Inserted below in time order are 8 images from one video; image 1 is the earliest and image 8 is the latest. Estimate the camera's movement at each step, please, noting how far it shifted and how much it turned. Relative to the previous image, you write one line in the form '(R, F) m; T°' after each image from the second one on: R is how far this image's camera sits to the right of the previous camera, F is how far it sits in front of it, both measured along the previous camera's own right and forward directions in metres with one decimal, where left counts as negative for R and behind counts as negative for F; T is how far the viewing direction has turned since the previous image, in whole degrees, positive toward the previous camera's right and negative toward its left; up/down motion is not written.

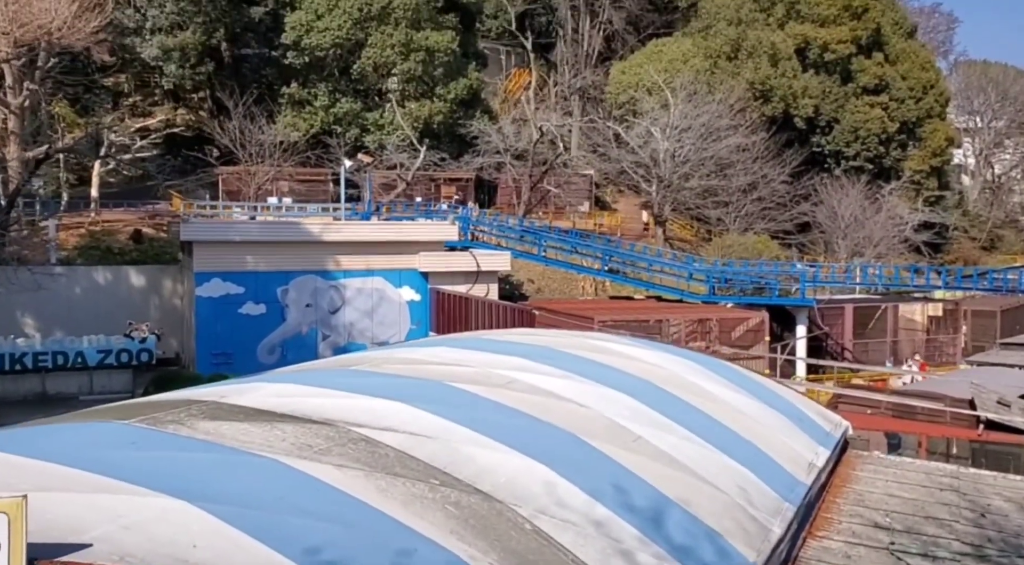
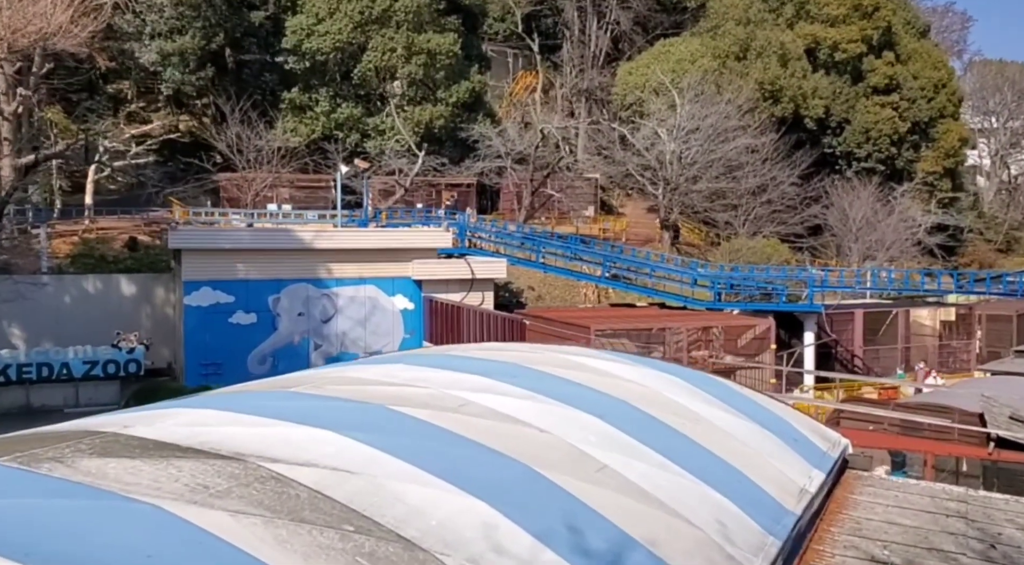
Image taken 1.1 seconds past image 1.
(+0.4, +0.7) m; -1°
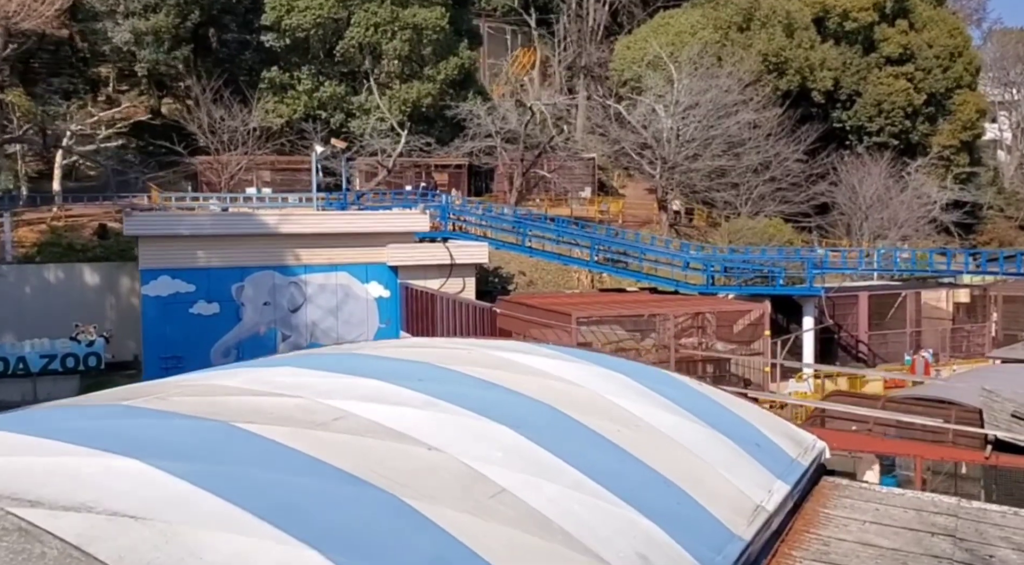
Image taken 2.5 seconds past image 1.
(+0.8, +1.2) m; -1°
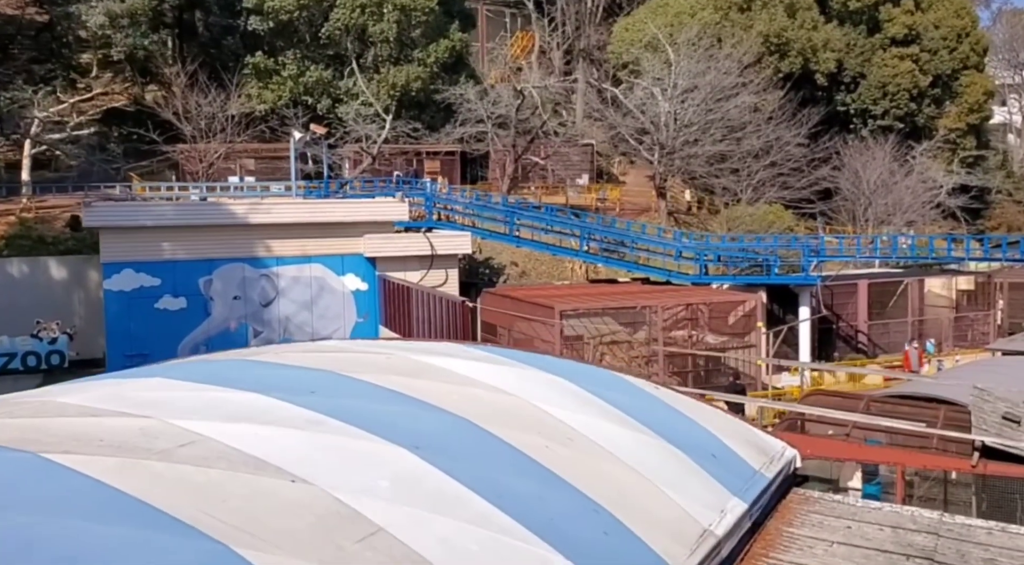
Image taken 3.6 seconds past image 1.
(+0.6, +0.8) m; -1°
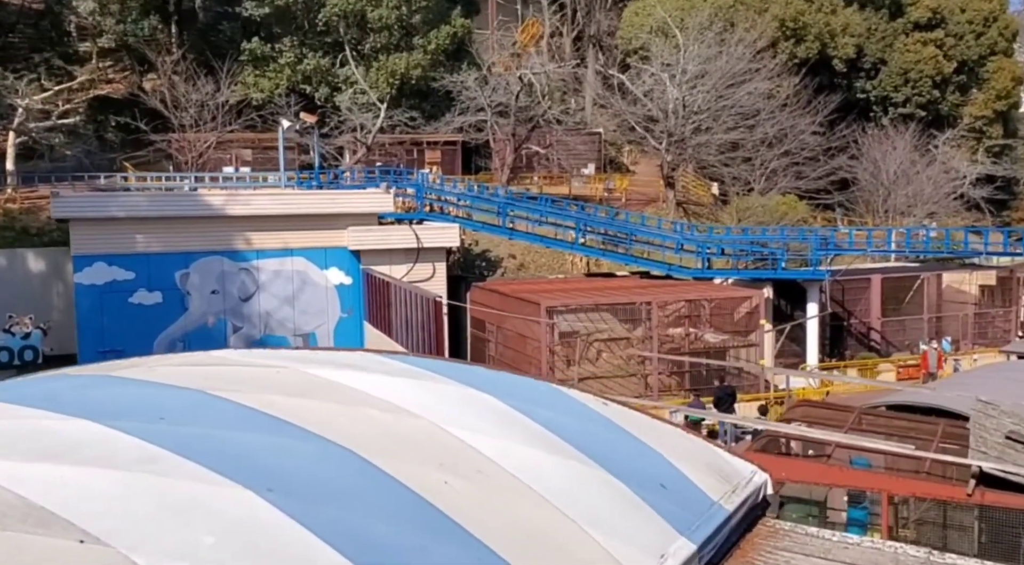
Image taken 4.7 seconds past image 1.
(+0.6, +0.9) m; -1°
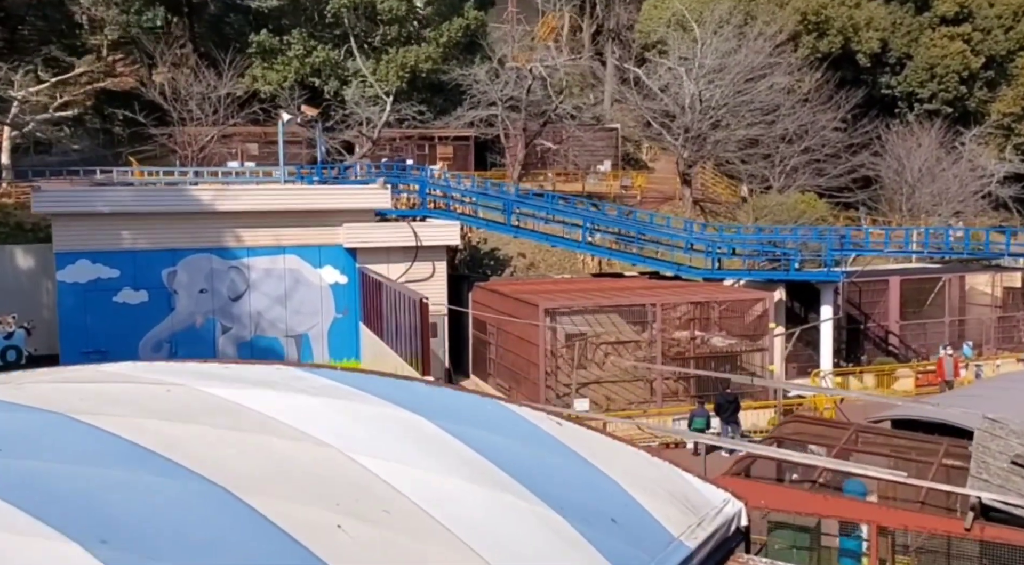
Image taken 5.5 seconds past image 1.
(+0.5, +0.7) m; -2°
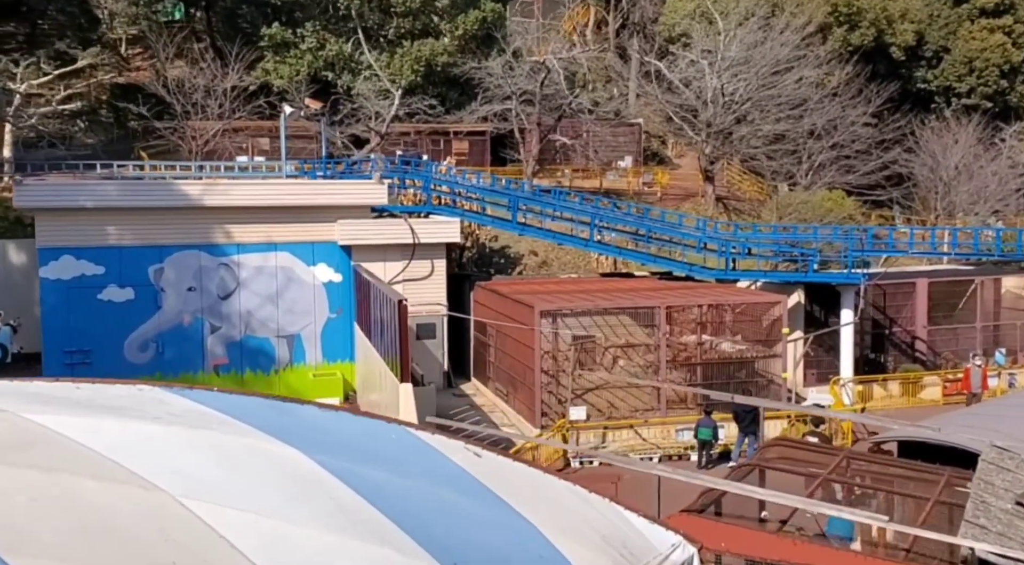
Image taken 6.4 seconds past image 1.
(+0.6, +0.8) m; -2°
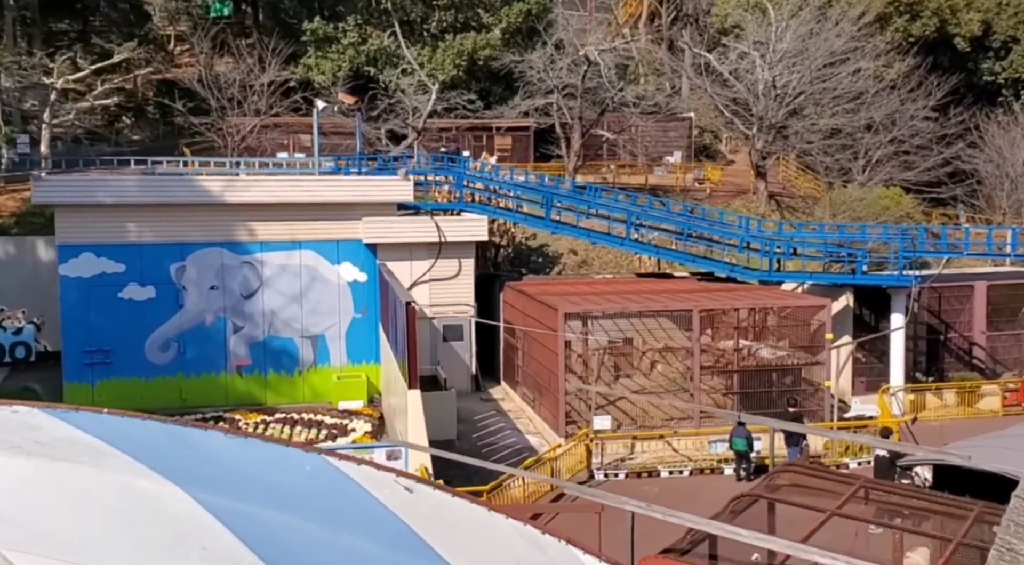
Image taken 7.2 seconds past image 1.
(+0.5, +0.7) m; -3°
